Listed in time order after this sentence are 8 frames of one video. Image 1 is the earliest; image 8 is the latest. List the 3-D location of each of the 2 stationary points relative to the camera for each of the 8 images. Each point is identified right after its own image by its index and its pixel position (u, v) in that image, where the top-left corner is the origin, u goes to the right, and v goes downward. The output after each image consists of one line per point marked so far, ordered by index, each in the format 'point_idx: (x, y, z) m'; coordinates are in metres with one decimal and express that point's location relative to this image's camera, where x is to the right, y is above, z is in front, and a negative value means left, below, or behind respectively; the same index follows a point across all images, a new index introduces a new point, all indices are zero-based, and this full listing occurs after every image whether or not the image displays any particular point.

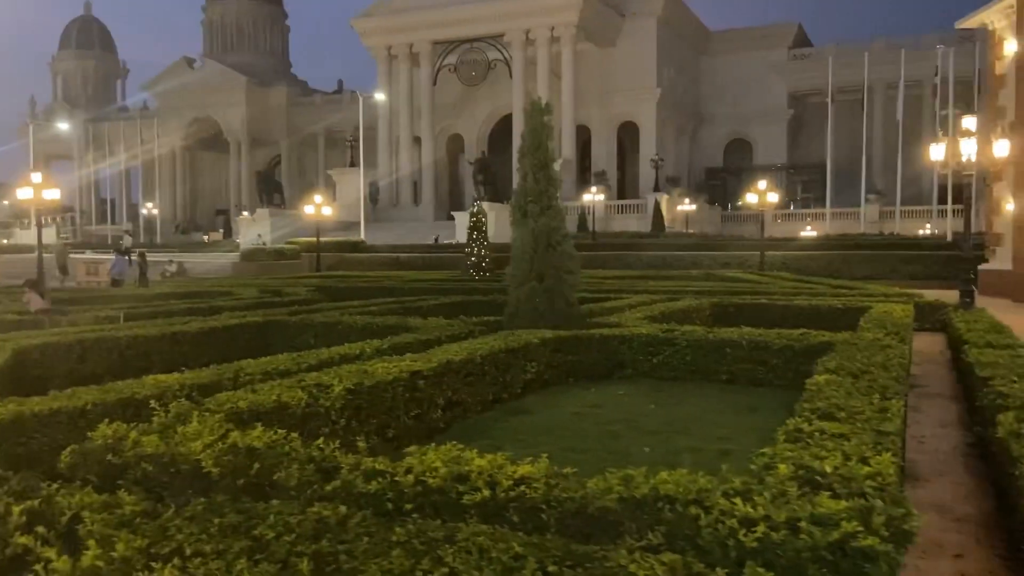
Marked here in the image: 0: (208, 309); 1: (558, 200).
0: (-4.9, -0.4, +12.5) m
1: (+0.5, +1.0, +9.1) m
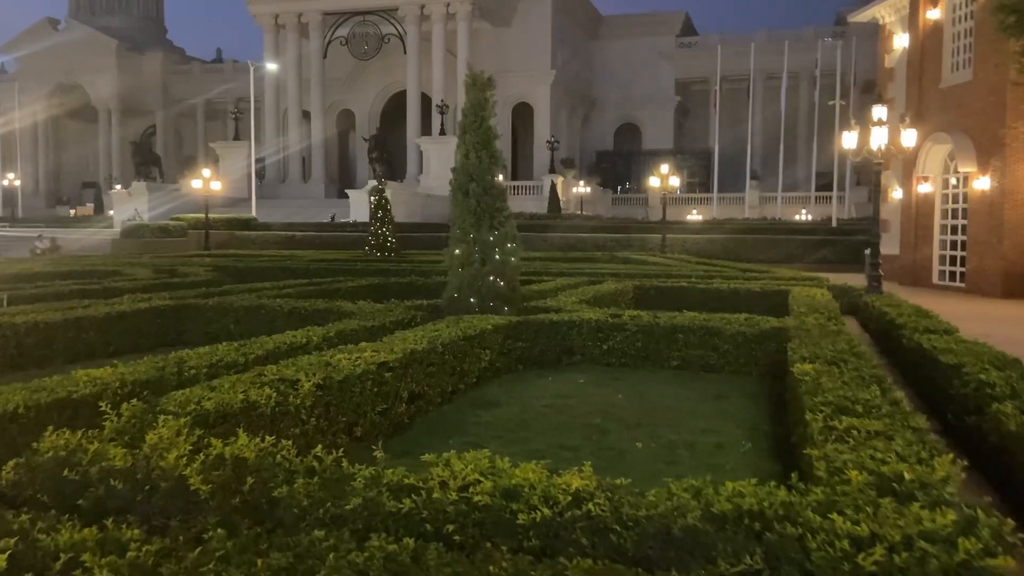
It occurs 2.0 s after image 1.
0: (-6.0, -0.1, +11.4) m
1: (-0.1, +1.2, +8.8) m
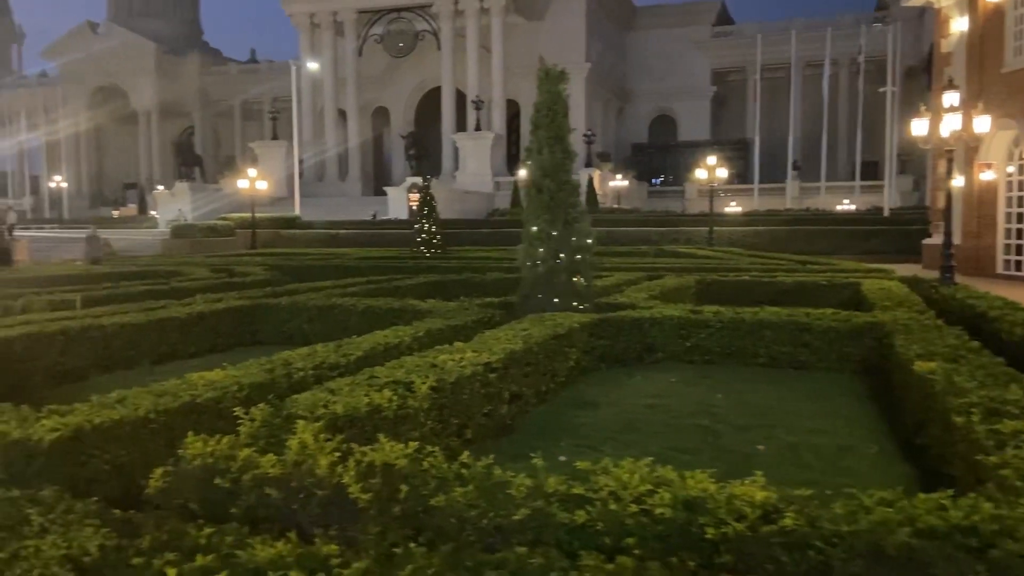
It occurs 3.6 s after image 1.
0: (-5.1, -0.1, +11.5) m
1: (+0.7, +1.2, +8.6) m
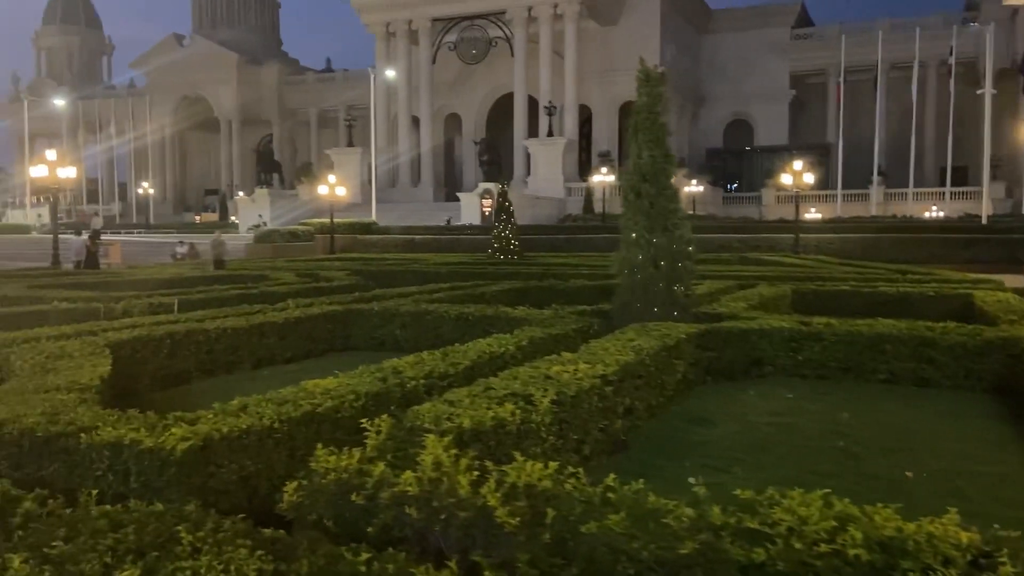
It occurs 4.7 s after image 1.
0: (-3.8, -0.1, +11.7) m
1: (+1.7, +1.1, +8.3) m
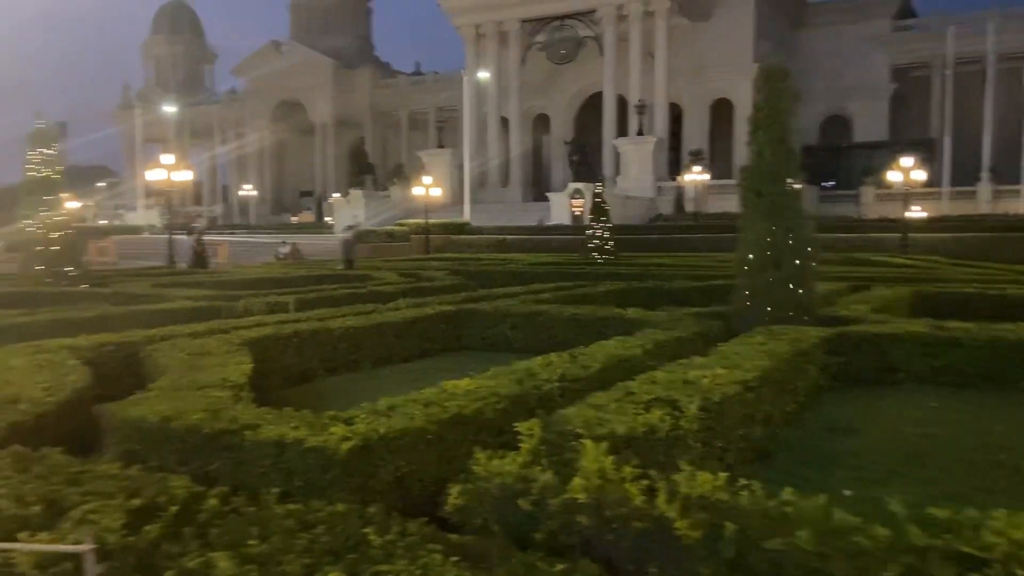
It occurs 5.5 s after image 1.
0: (-2.2, -0.1, +11.9) m
1: (+2.9, +1.1, +8.0) m
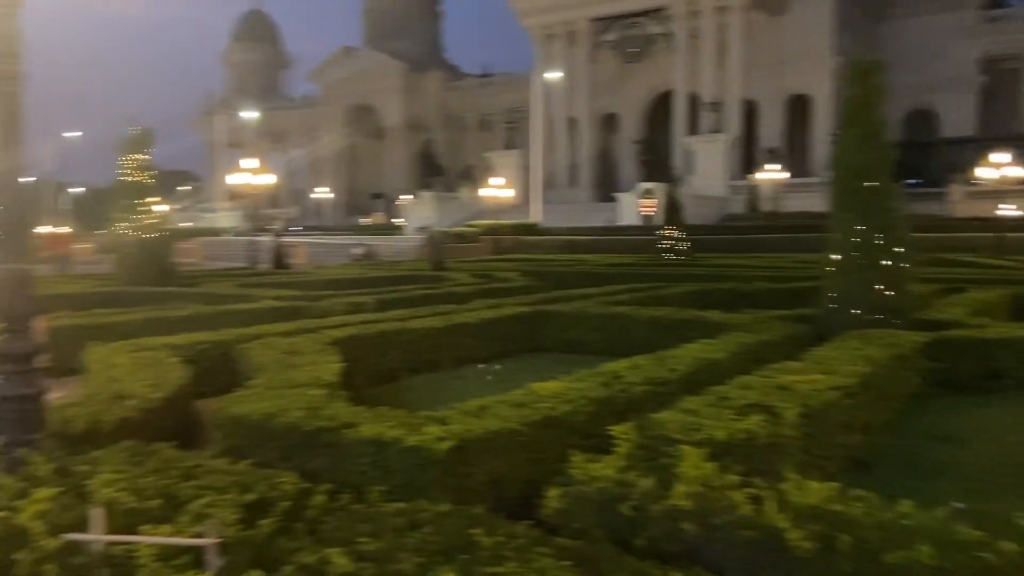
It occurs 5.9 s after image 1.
0: (-1.1, -0.2, +12.0) m
1: (+3.7, +1.1, +7.7) m
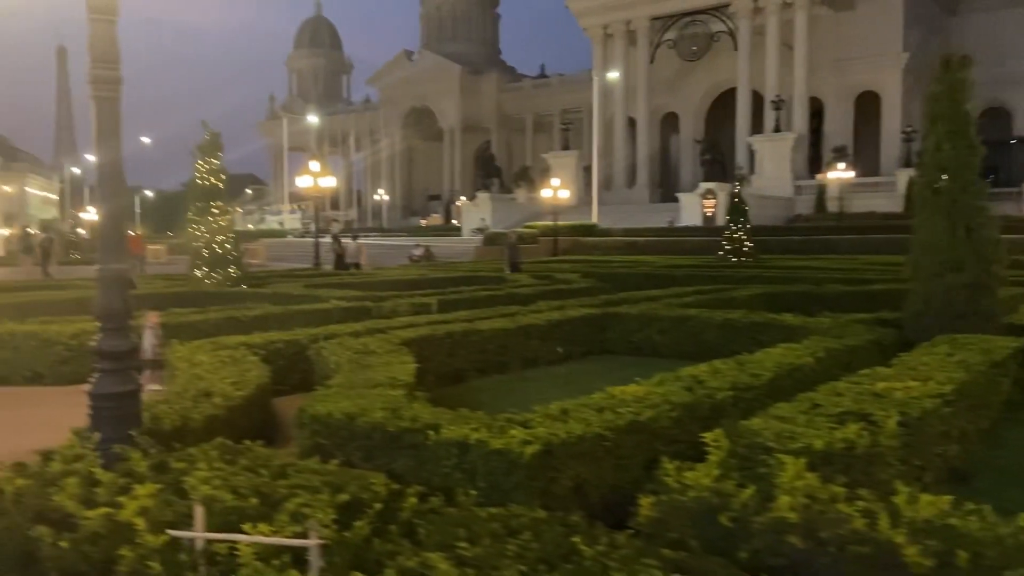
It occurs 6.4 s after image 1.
0: (-0.1, -0.2, +12.0) m
1: (+4.4, +1.1, +7.4) m
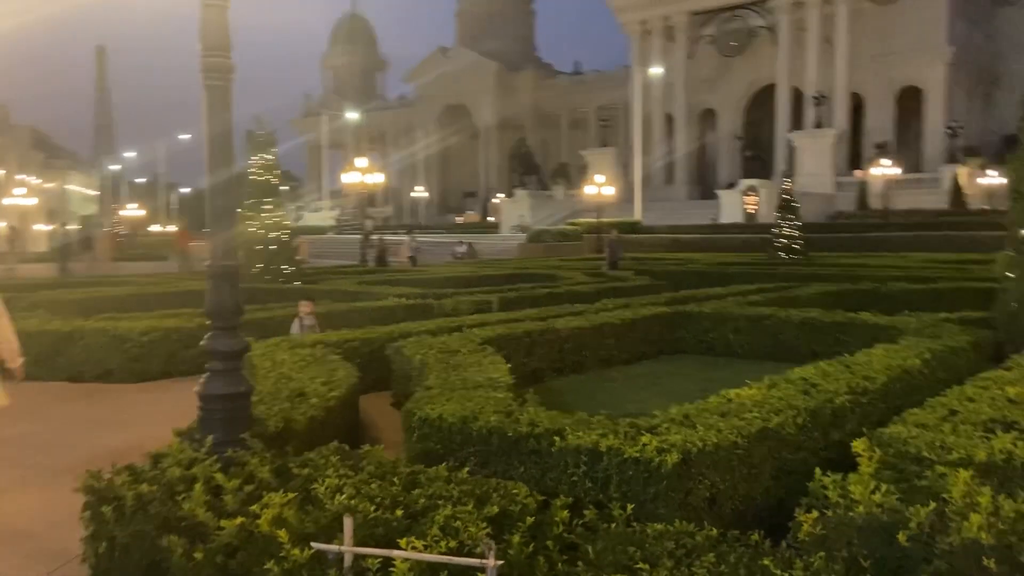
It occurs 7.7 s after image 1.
0: (+0.8, -0.1, +11.8) m
1: (+5.1, +1.1, +7.0) m
